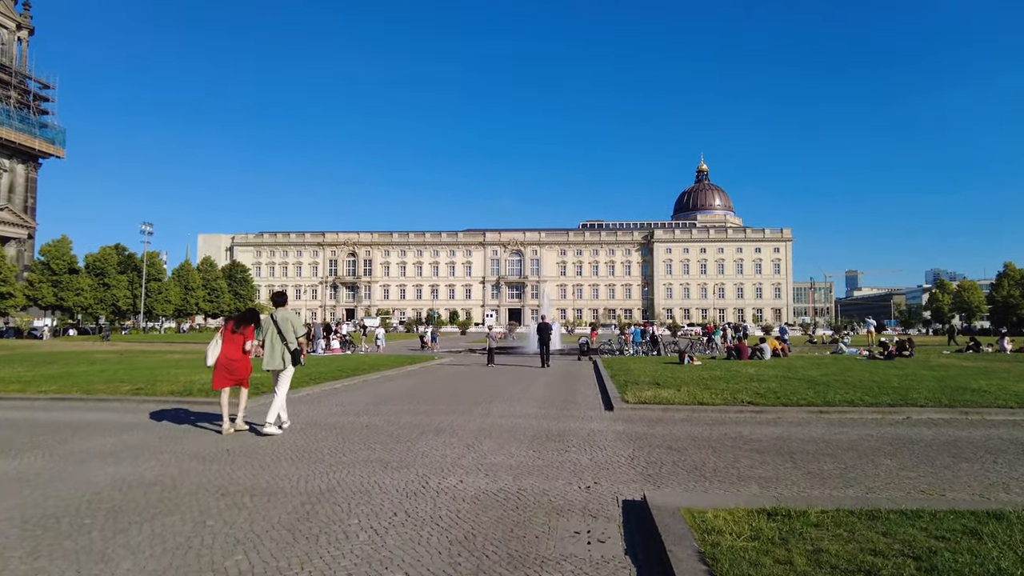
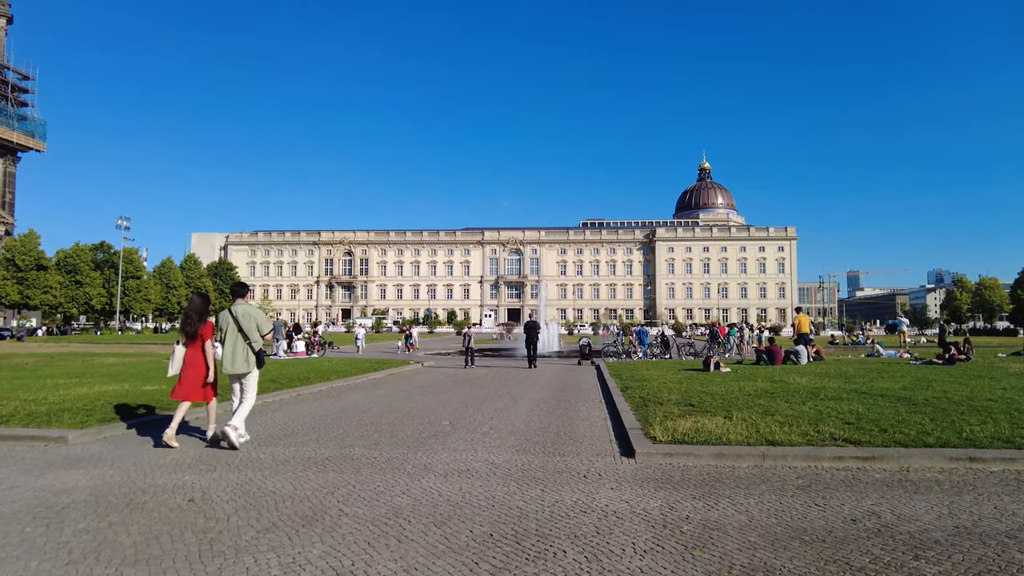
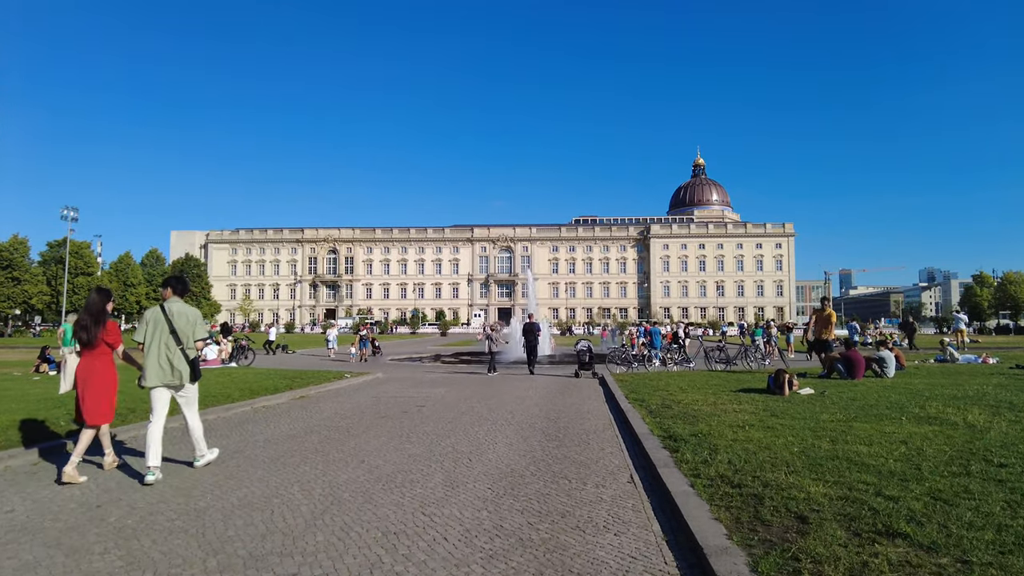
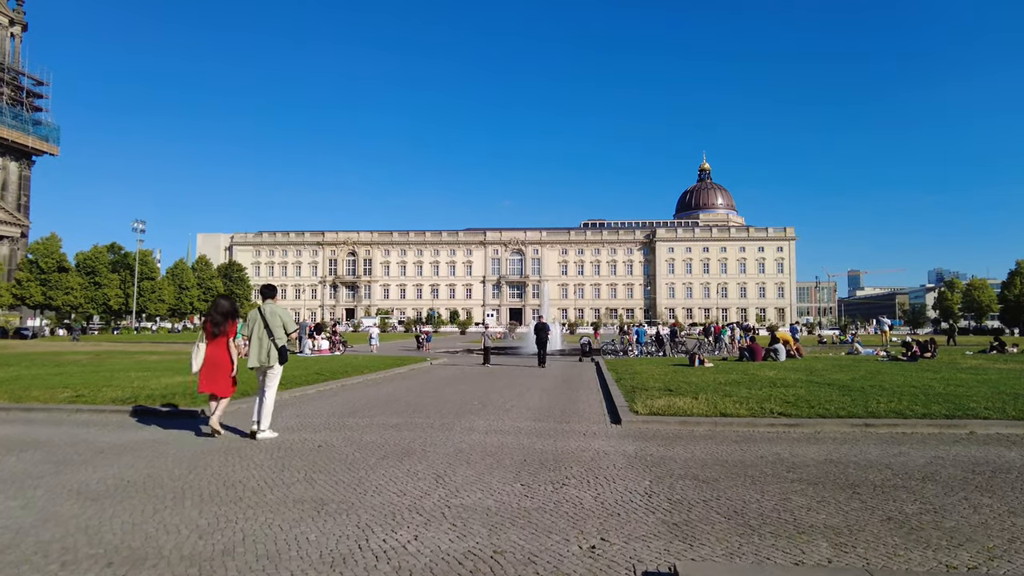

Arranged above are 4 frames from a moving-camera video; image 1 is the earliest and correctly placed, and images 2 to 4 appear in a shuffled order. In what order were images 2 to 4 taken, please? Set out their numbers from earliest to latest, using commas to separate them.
4, 2, 3
